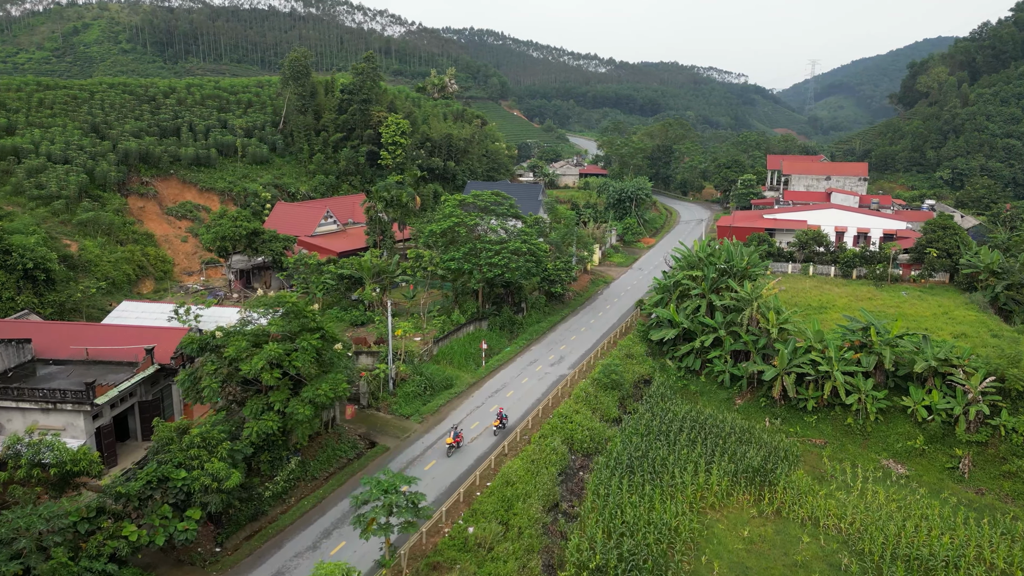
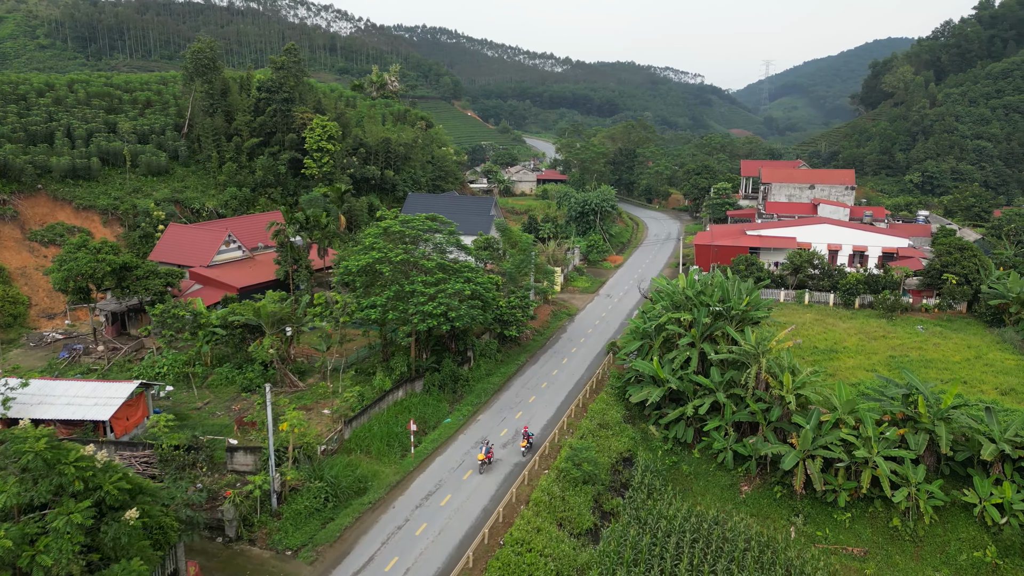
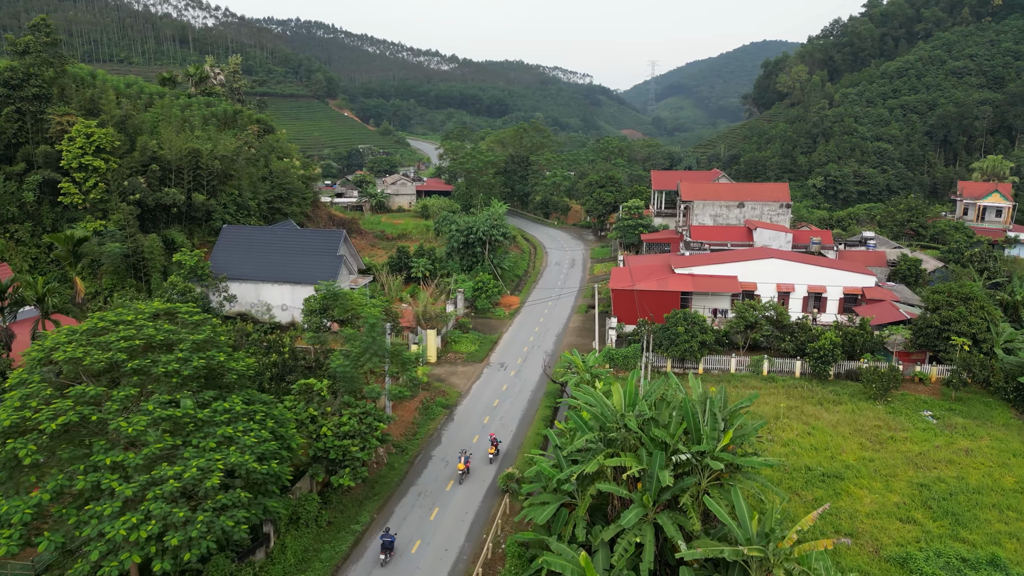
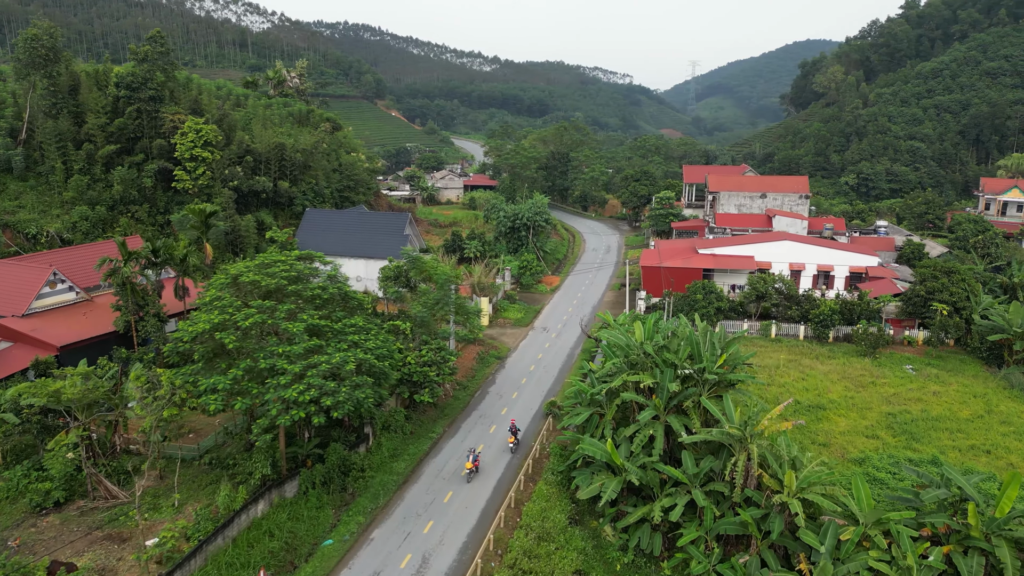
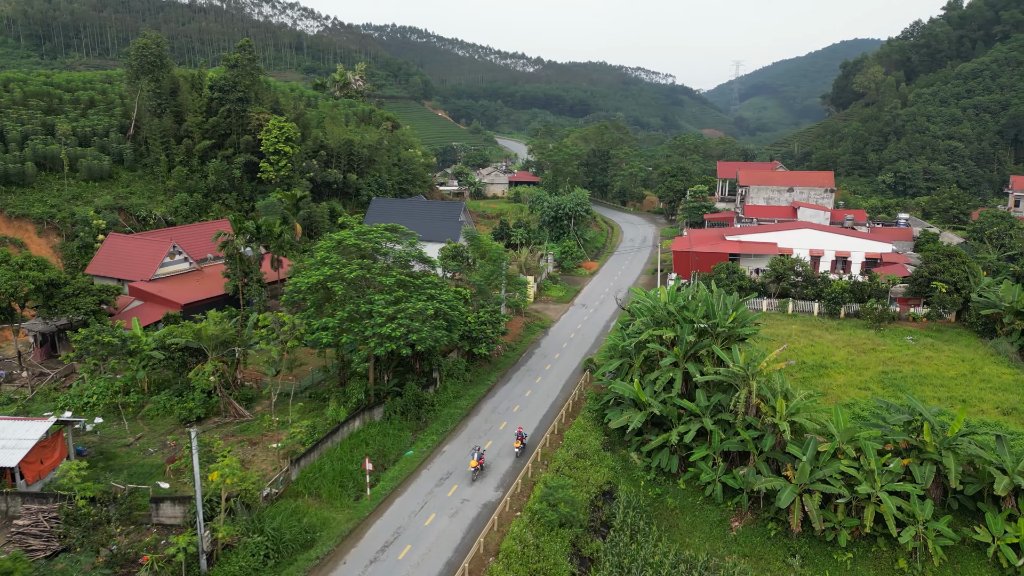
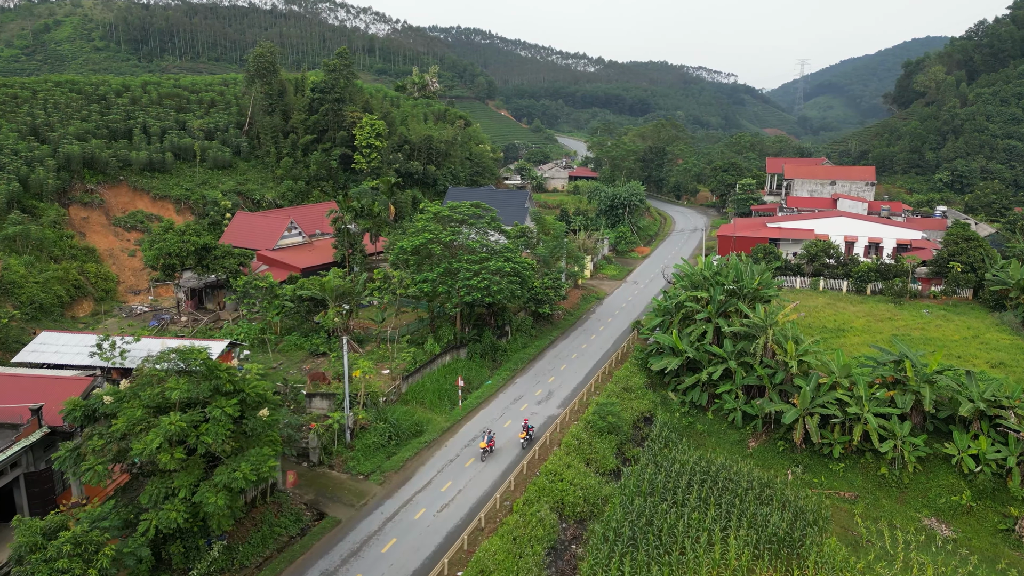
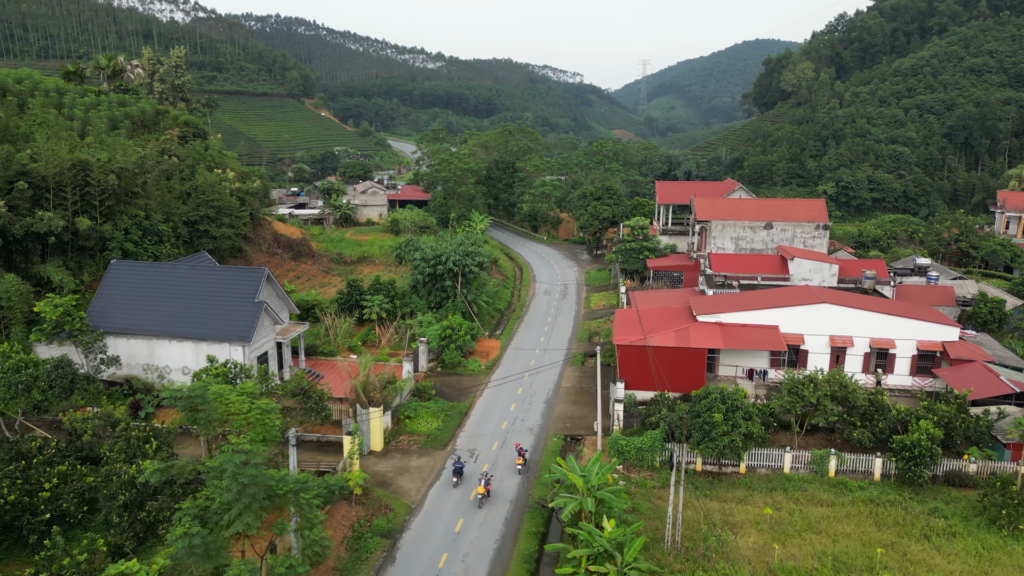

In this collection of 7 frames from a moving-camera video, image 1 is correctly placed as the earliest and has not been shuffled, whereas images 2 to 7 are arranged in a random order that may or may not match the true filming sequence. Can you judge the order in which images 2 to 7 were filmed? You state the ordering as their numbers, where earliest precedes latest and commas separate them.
6, 2, 5, 4, 3, 7
